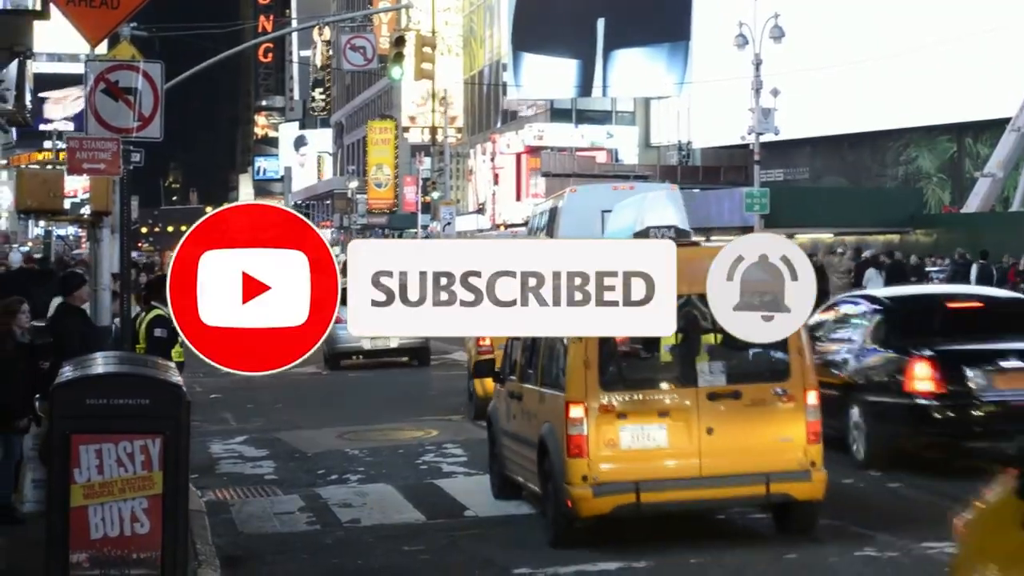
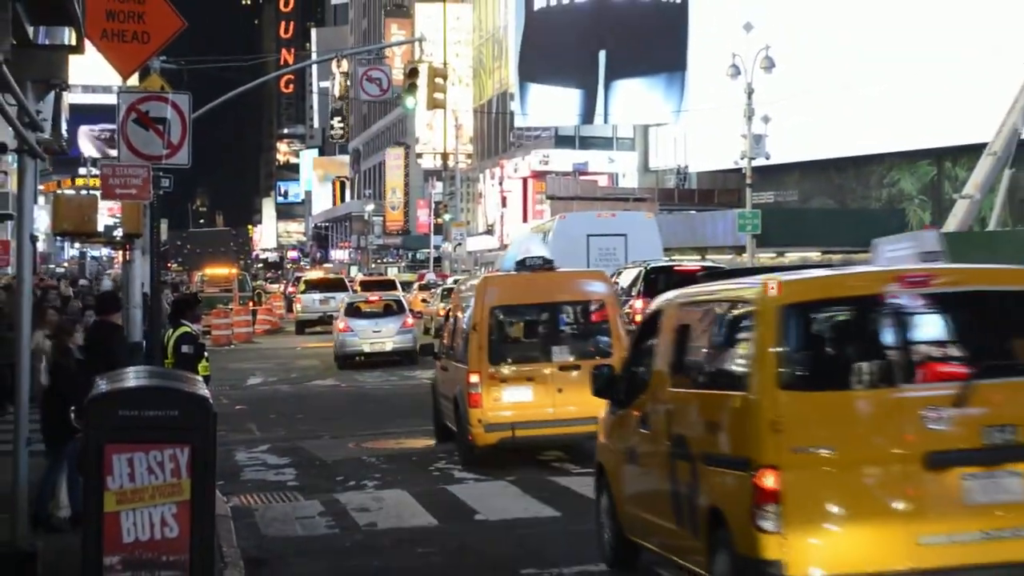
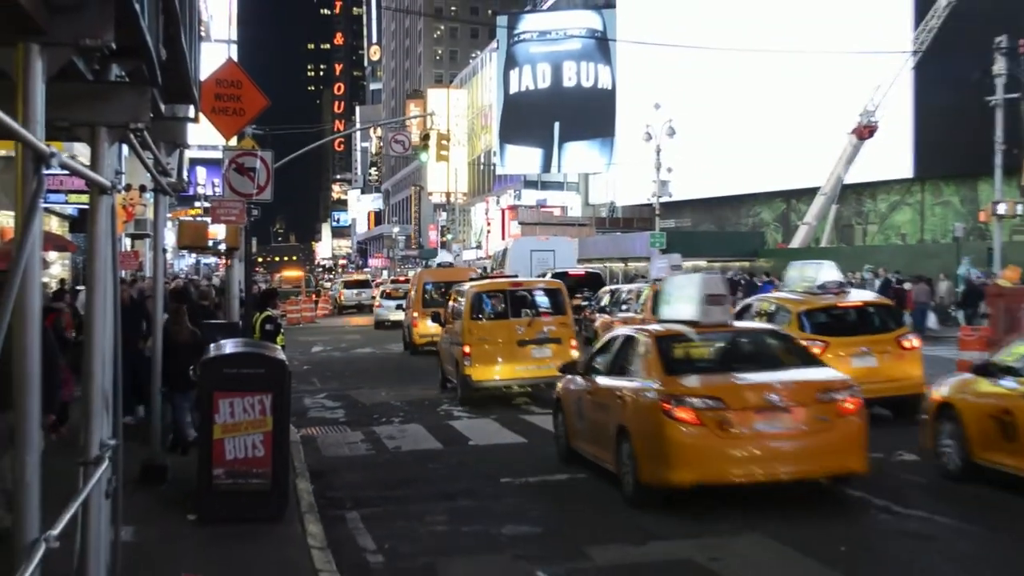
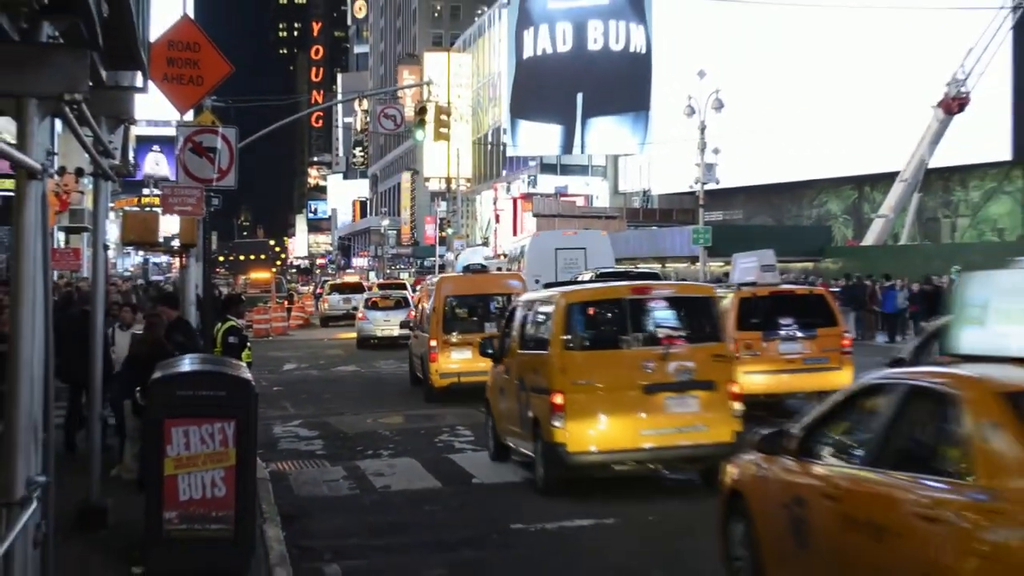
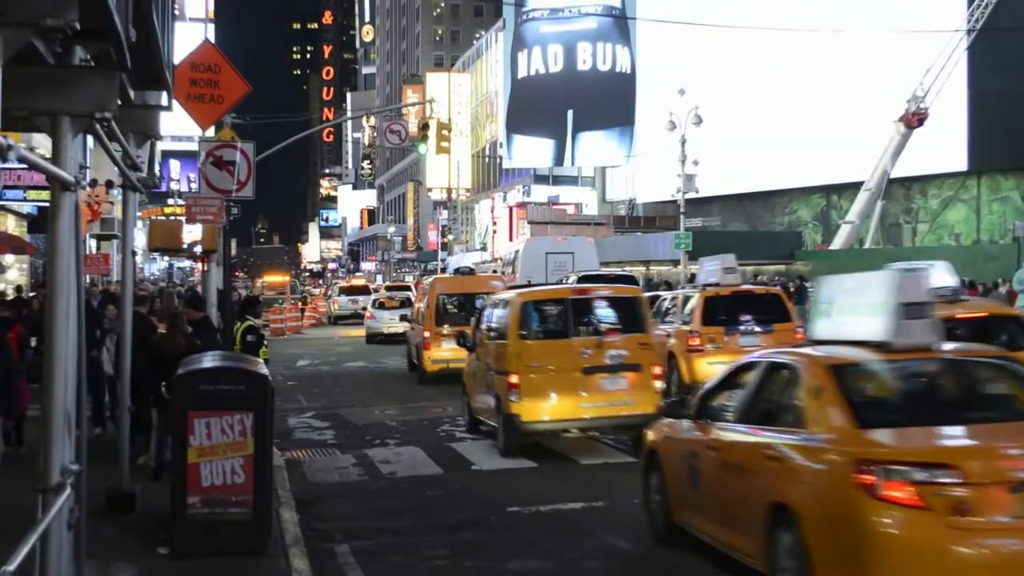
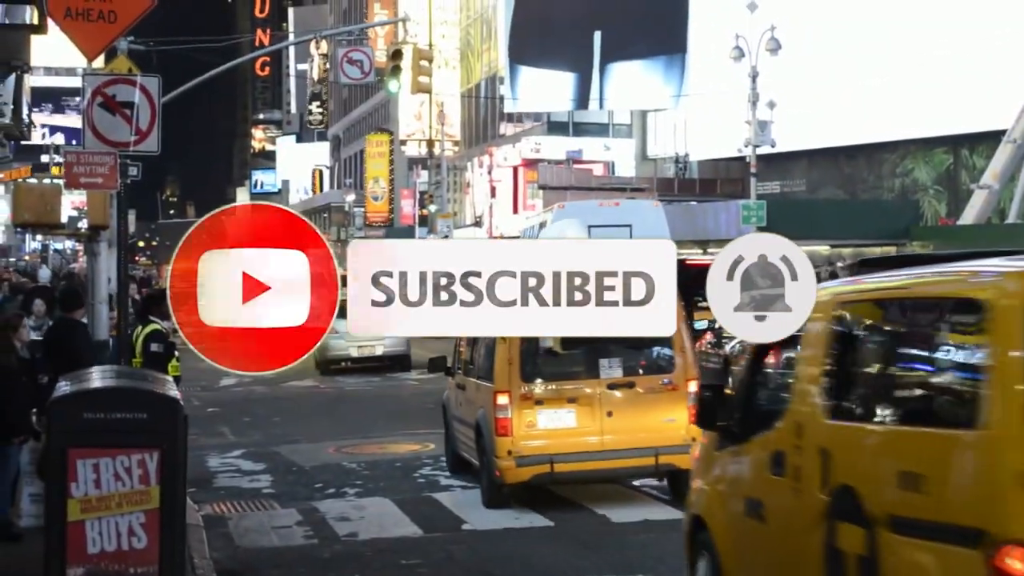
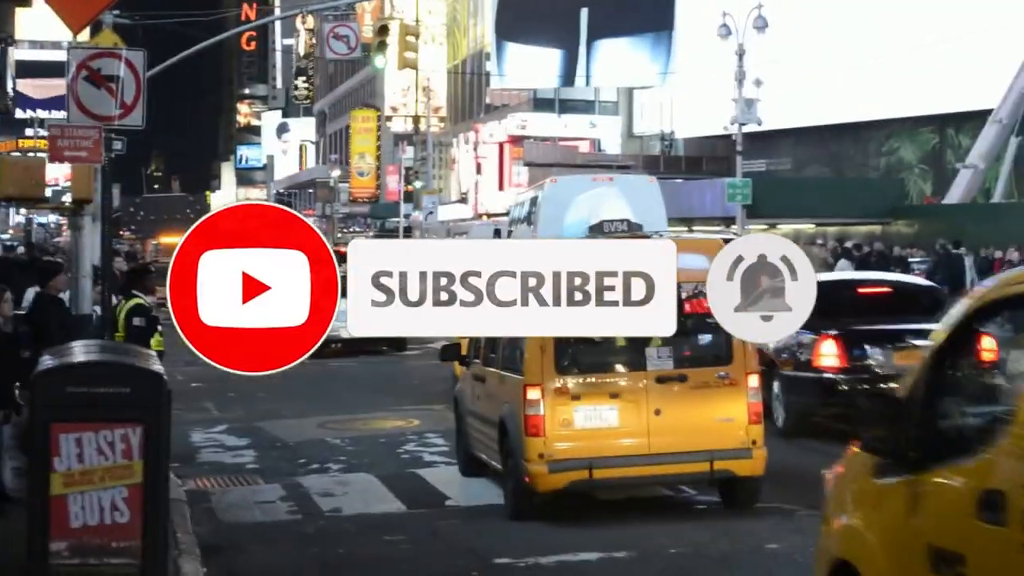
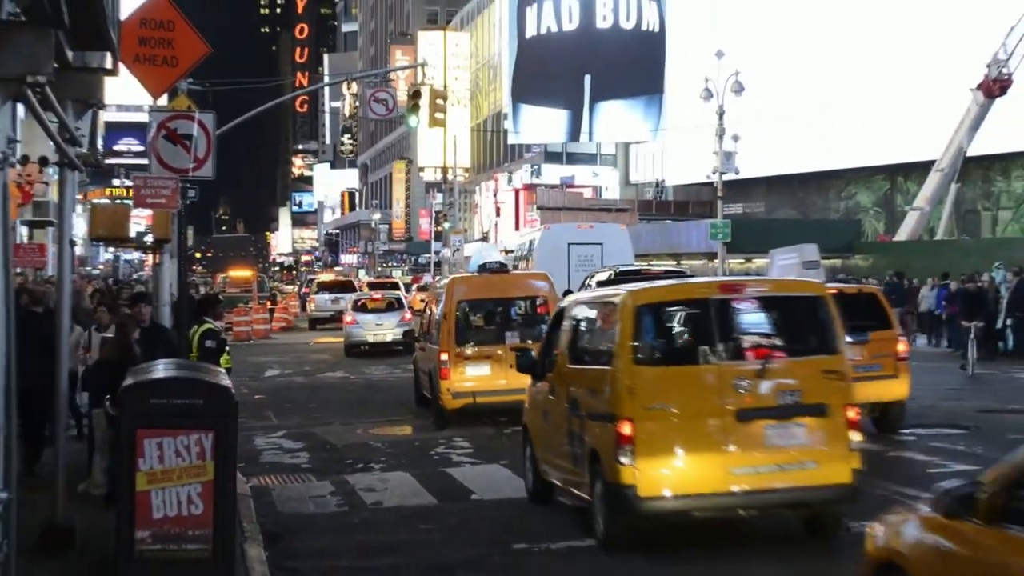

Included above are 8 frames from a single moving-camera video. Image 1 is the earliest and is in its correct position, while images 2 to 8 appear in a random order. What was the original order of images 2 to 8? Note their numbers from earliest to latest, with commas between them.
7, 6, 2, 8, 4, 5, 3
